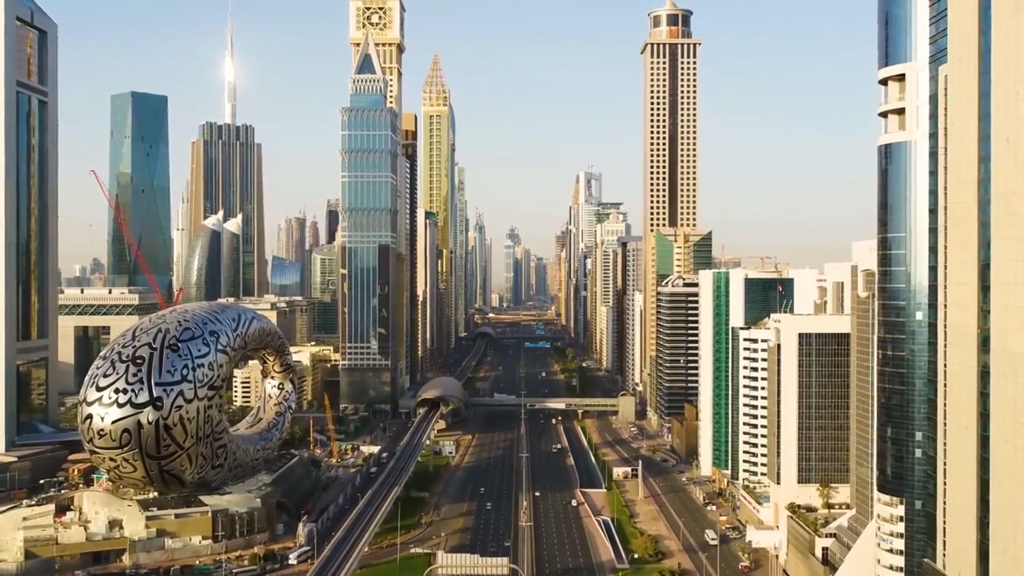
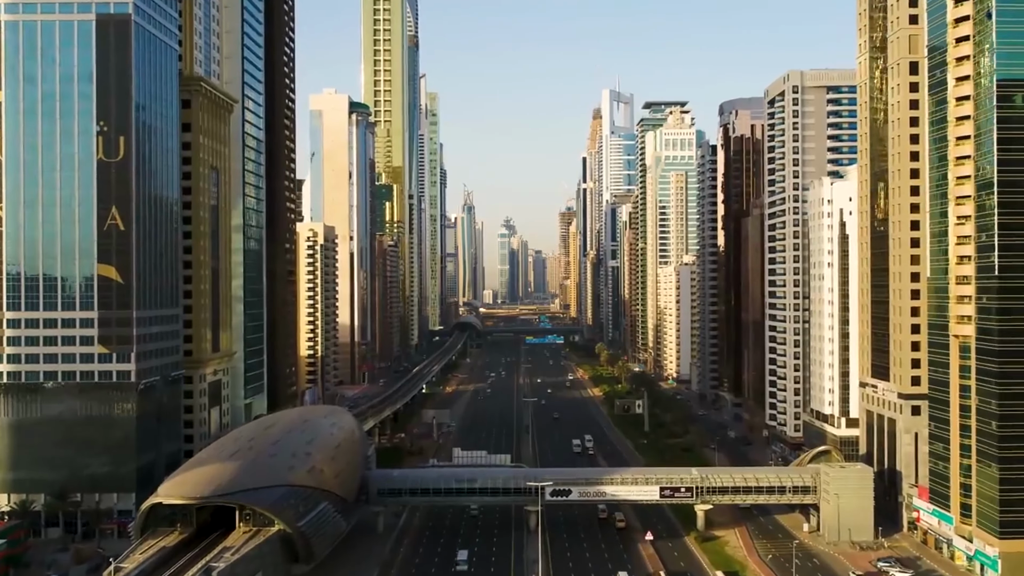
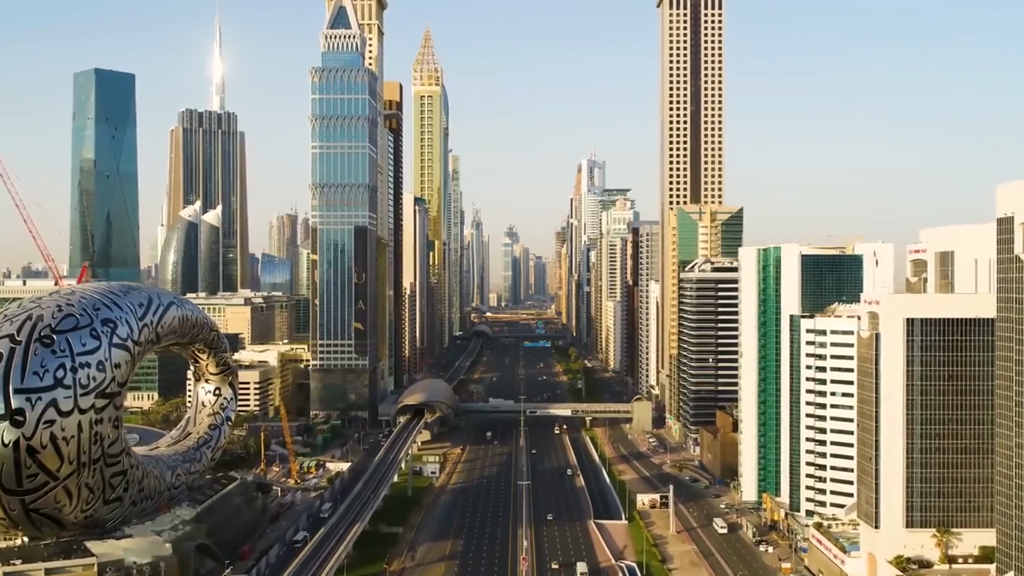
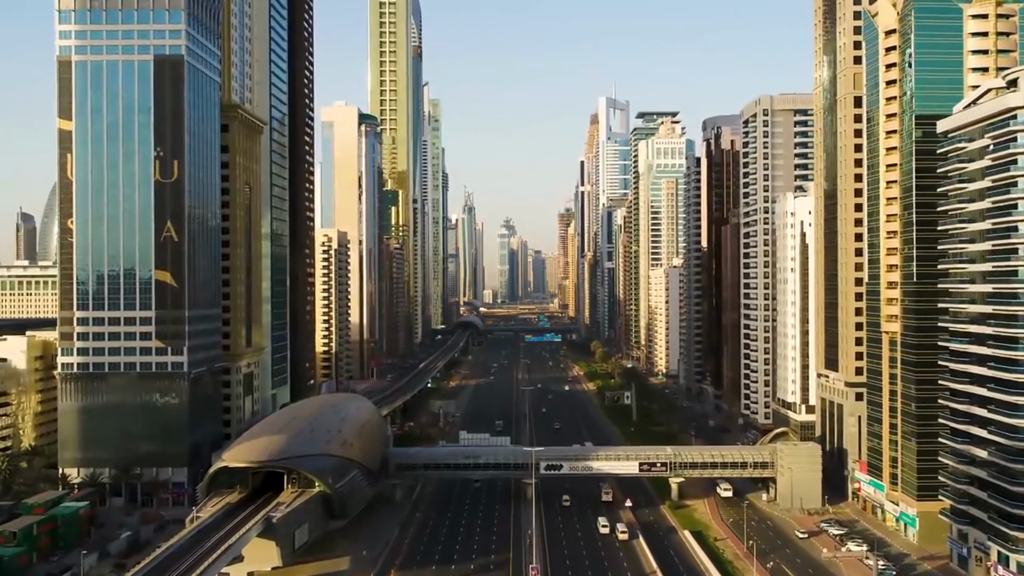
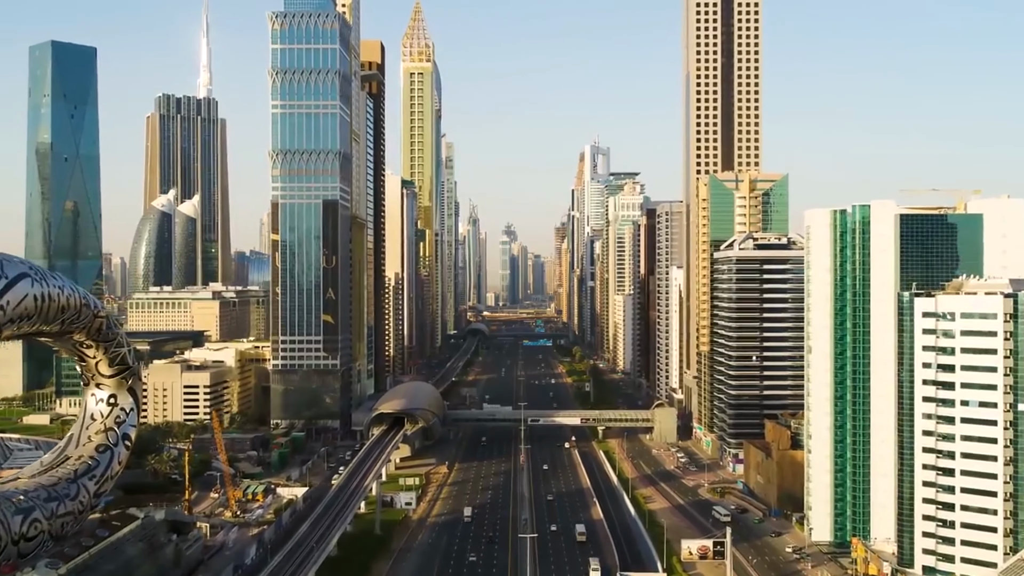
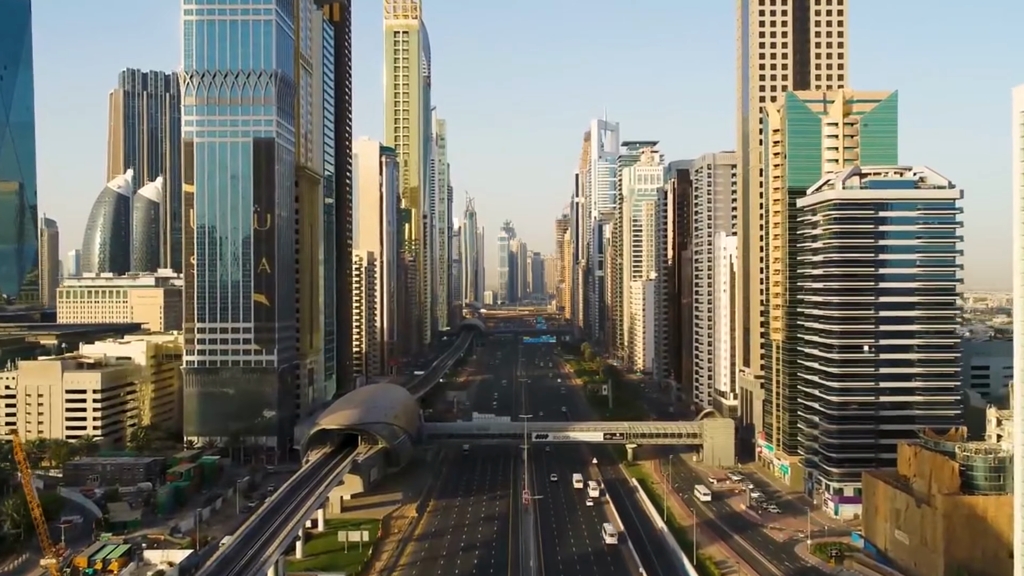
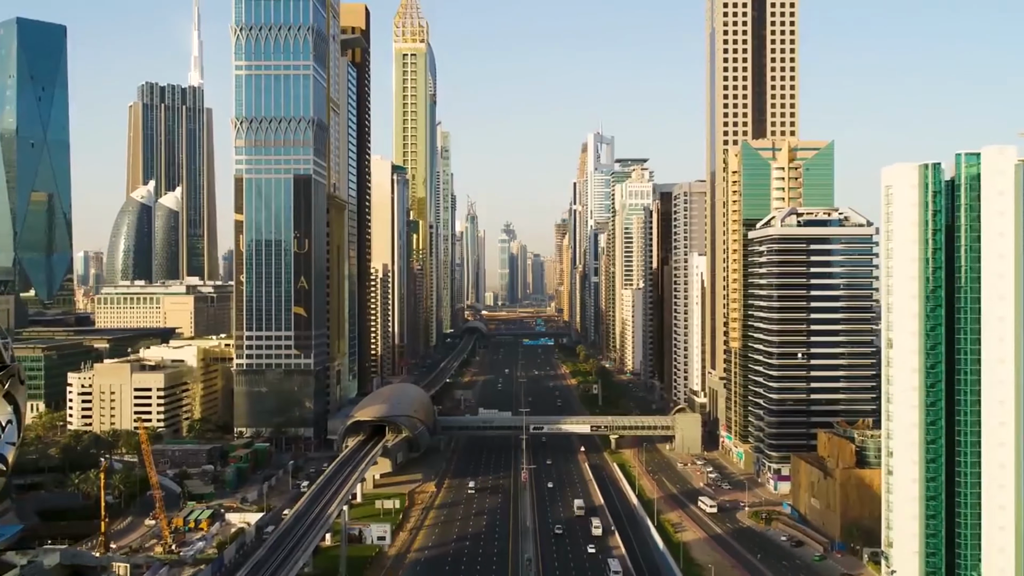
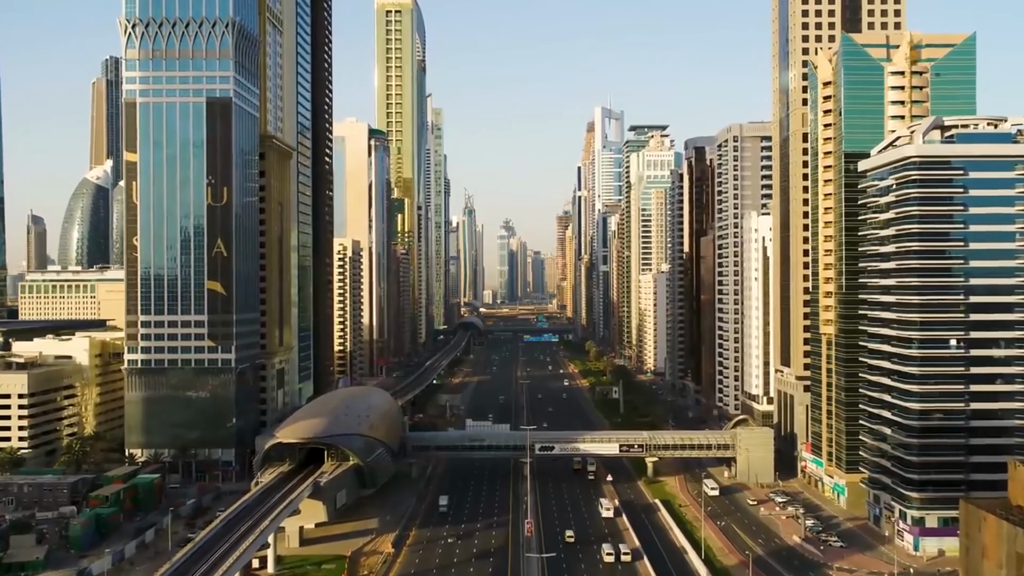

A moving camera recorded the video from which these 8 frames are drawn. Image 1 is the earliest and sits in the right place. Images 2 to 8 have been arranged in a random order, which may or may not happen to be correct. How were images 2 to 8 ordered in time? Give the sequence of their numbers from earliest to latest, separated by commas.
3, 5, 7, 6, 8, 4, 2
